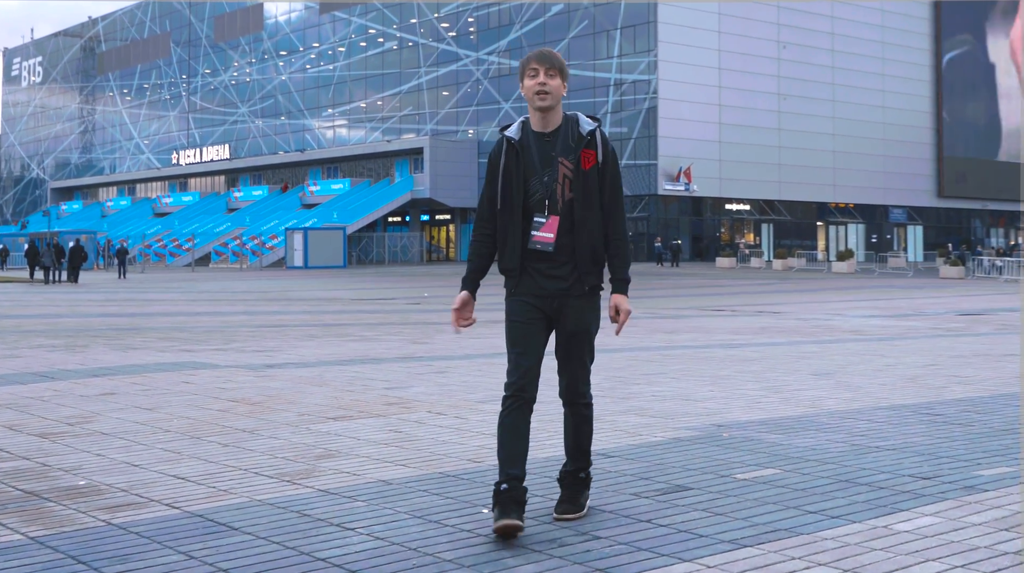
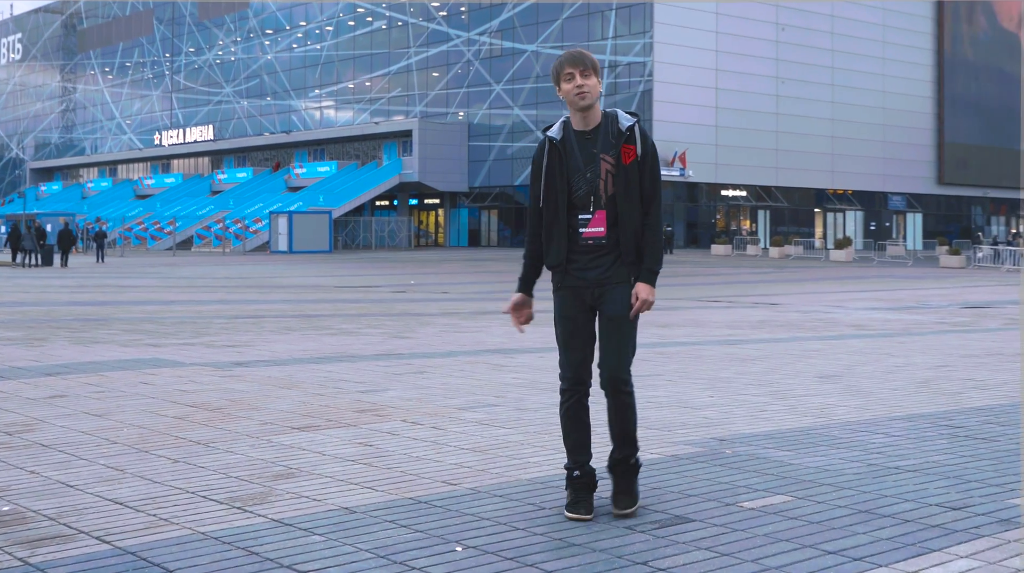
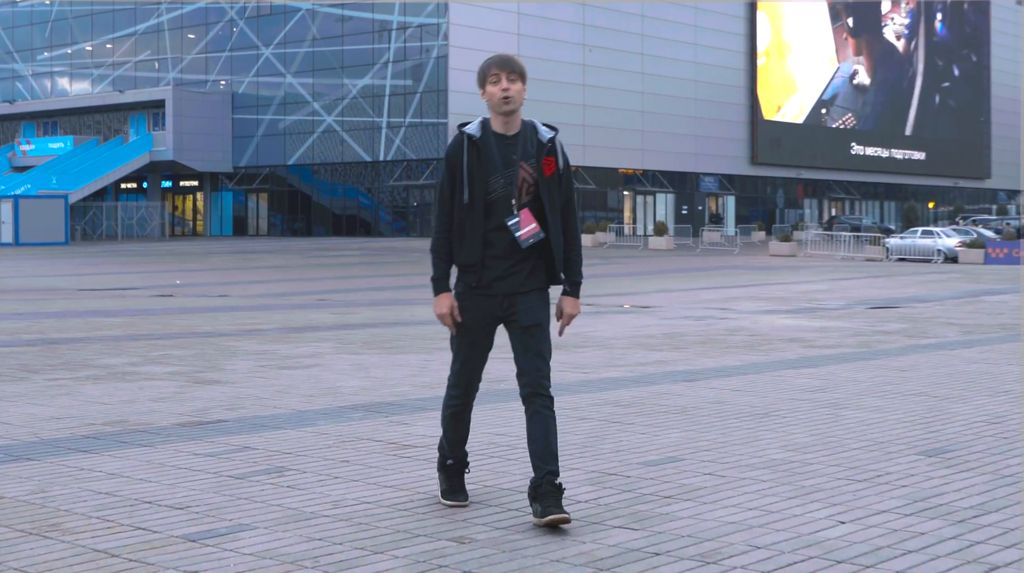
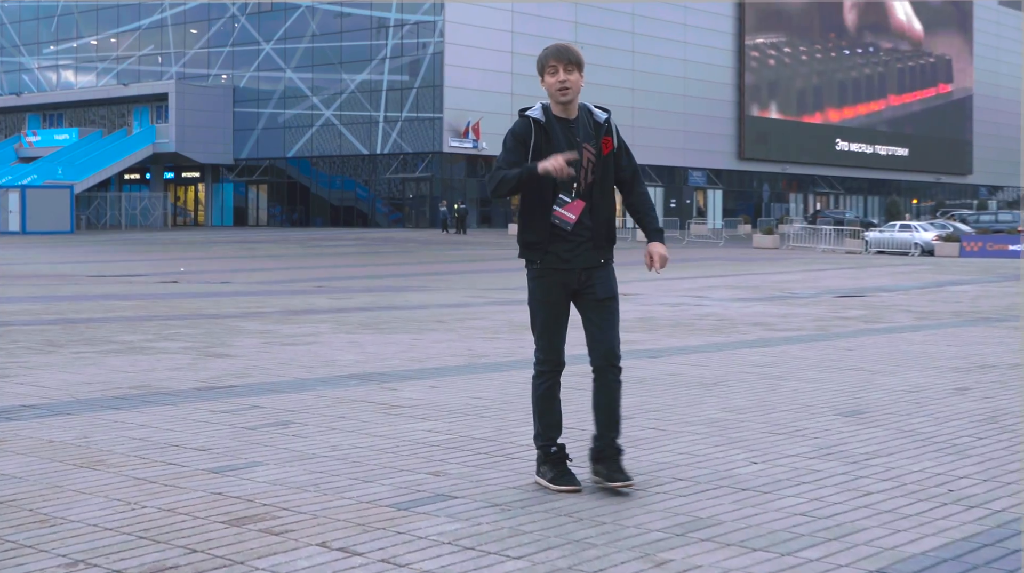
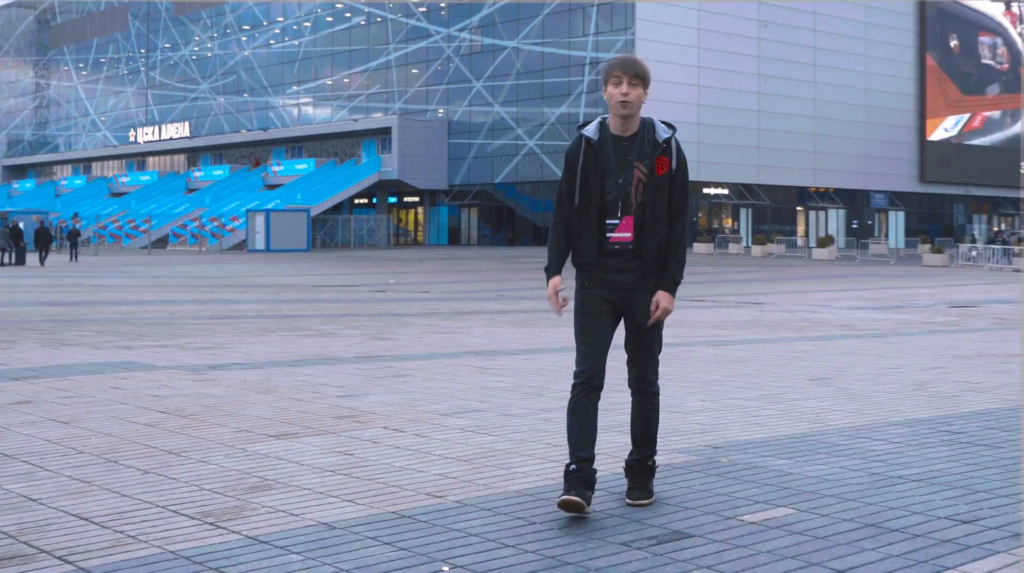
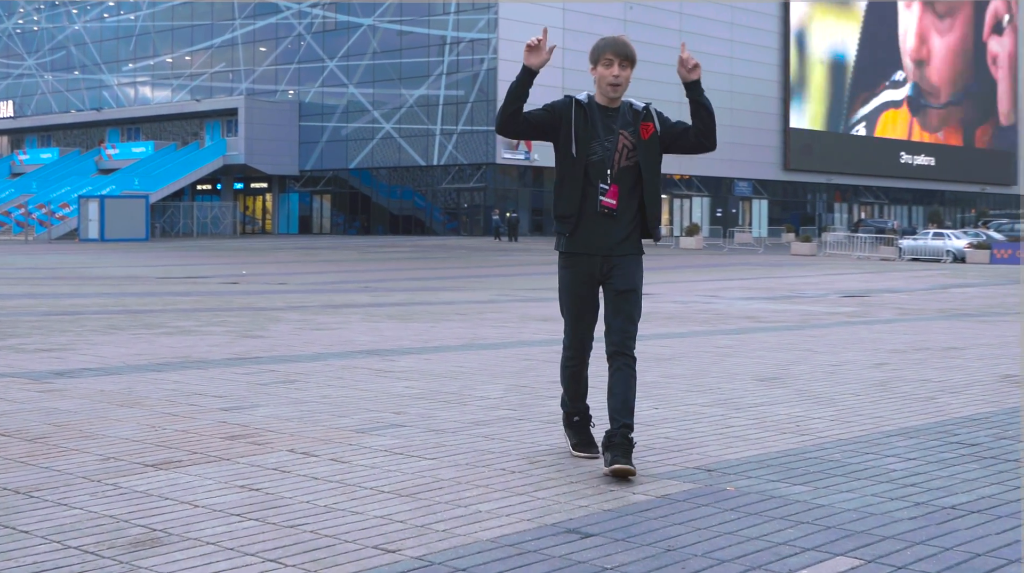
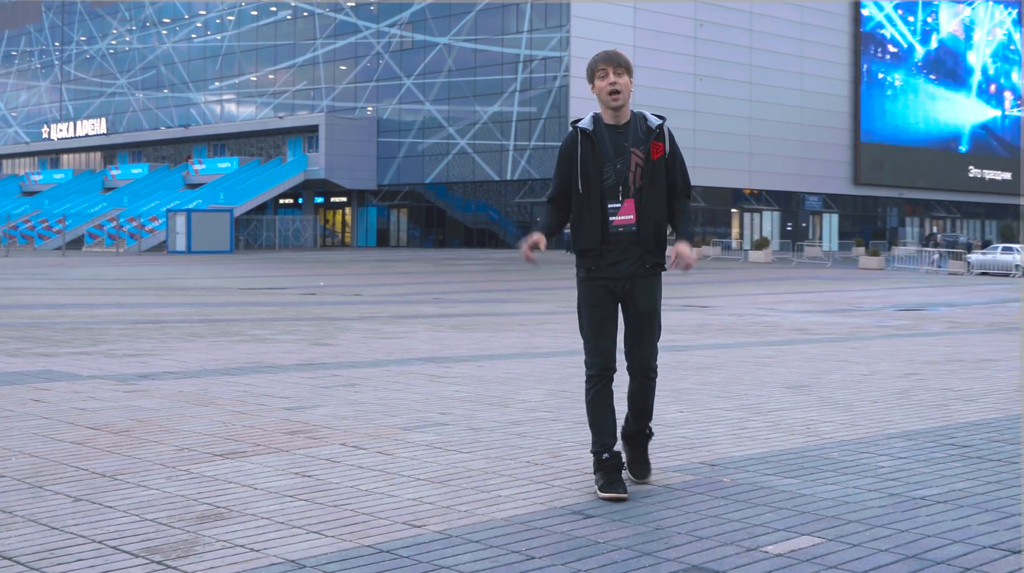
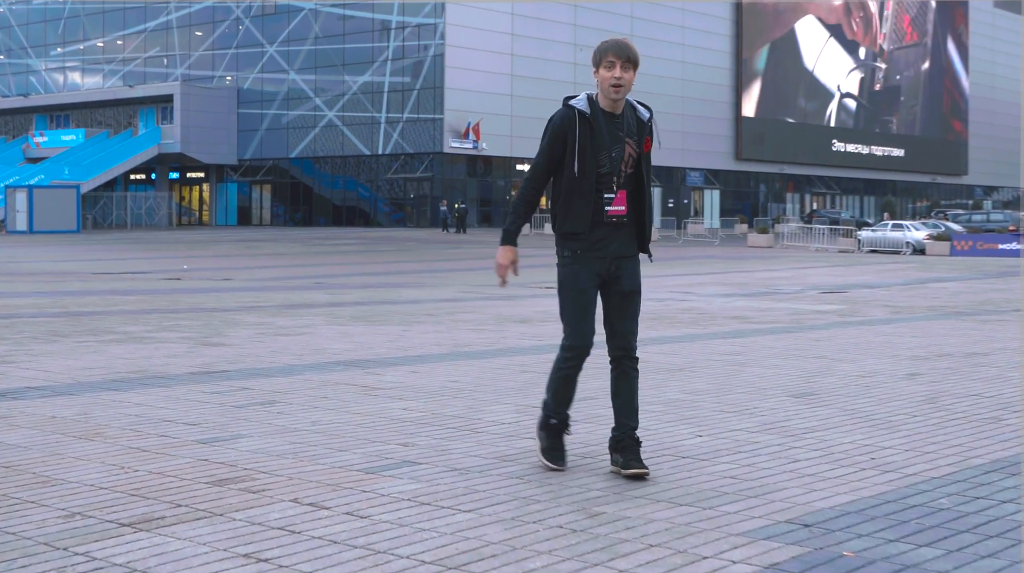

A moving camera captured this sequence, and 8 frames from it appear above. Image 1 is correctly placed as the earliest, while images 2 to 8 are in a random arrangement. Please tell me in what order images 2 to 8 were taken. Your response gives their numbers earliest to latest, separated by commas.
2, 5, 7, 6, 8, 4, 3
